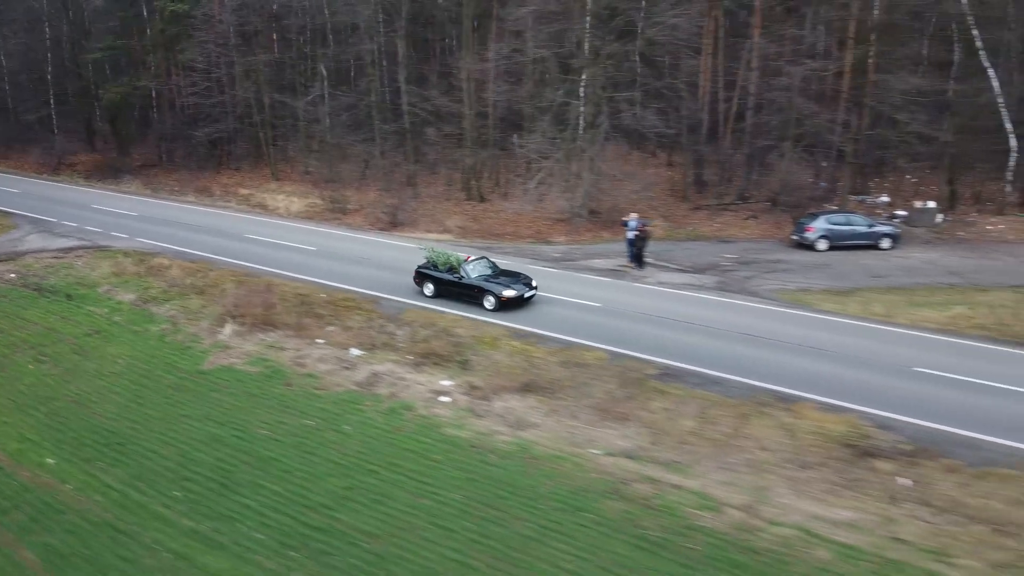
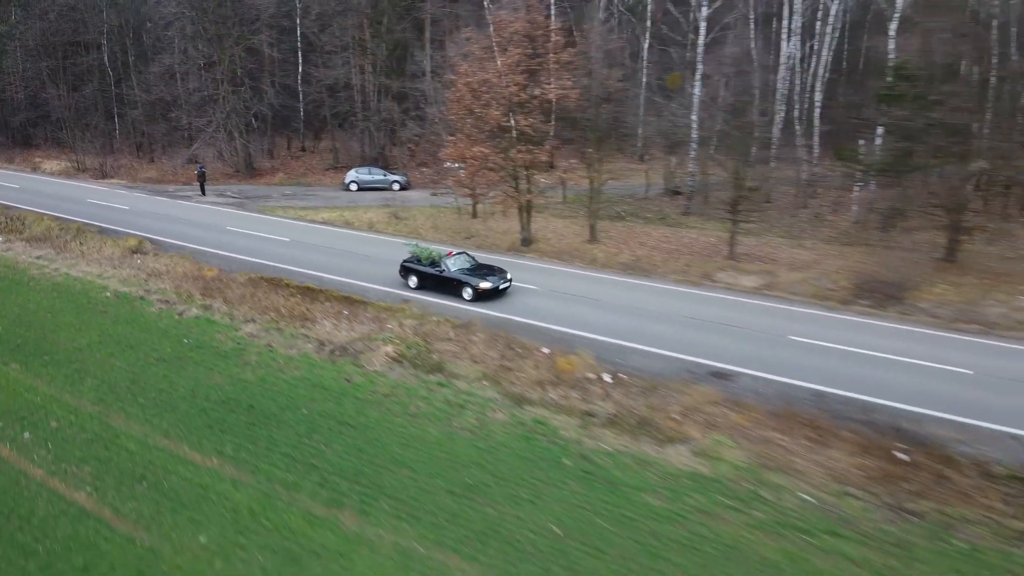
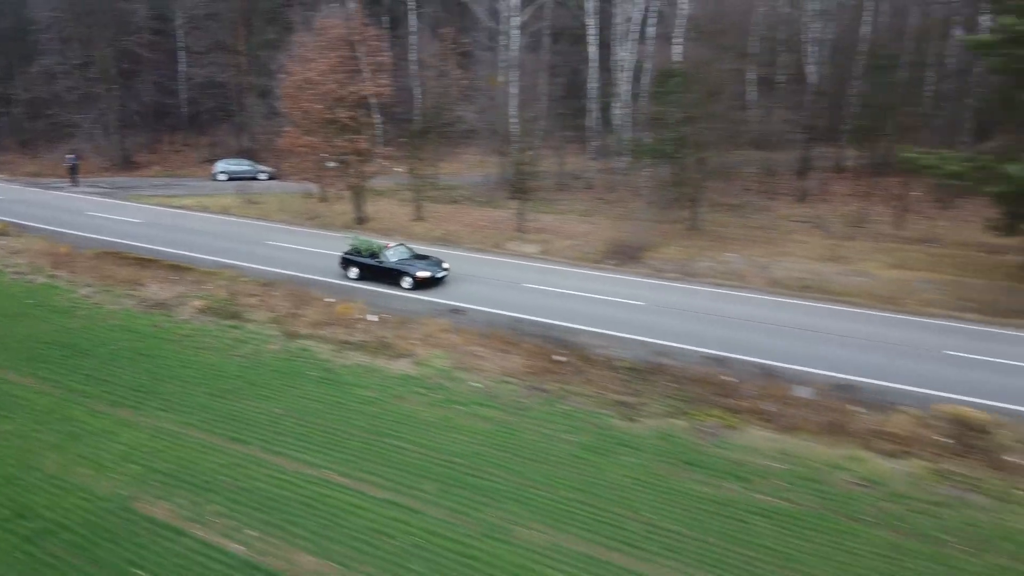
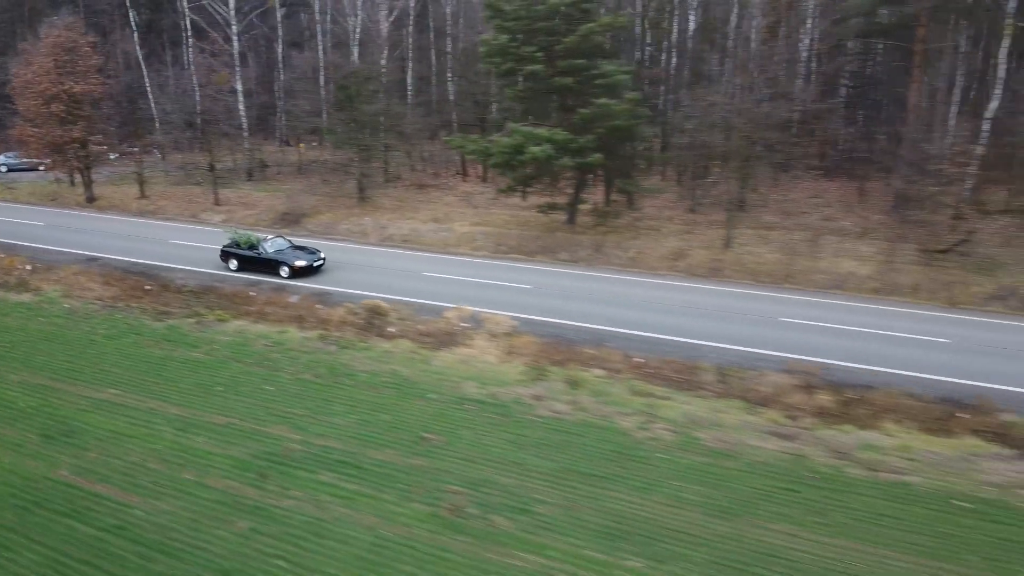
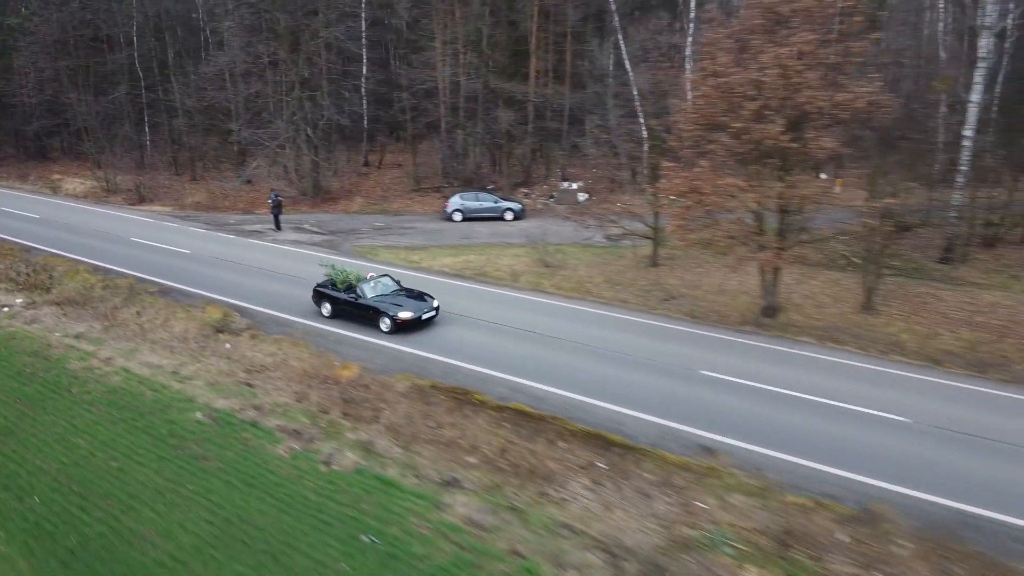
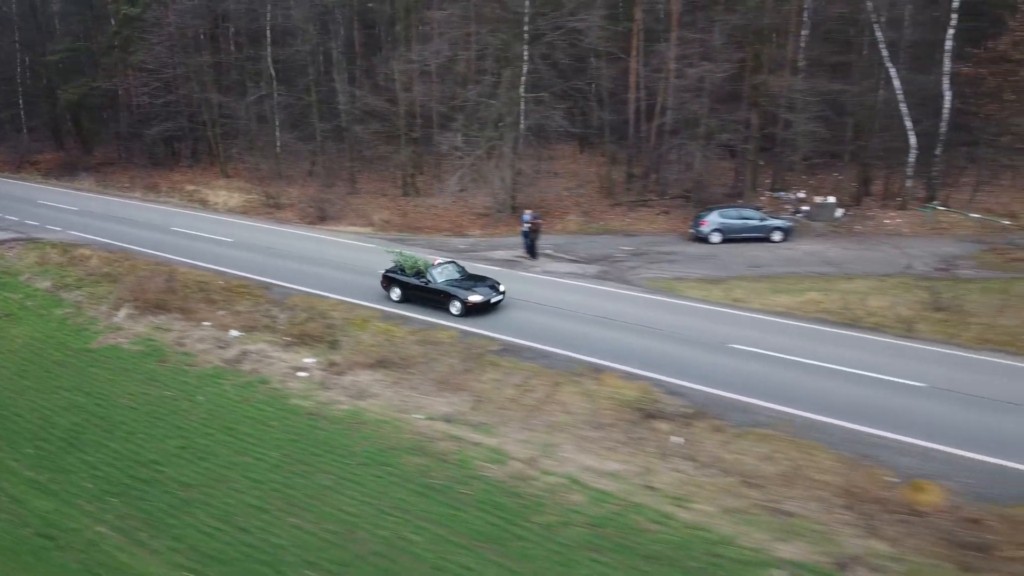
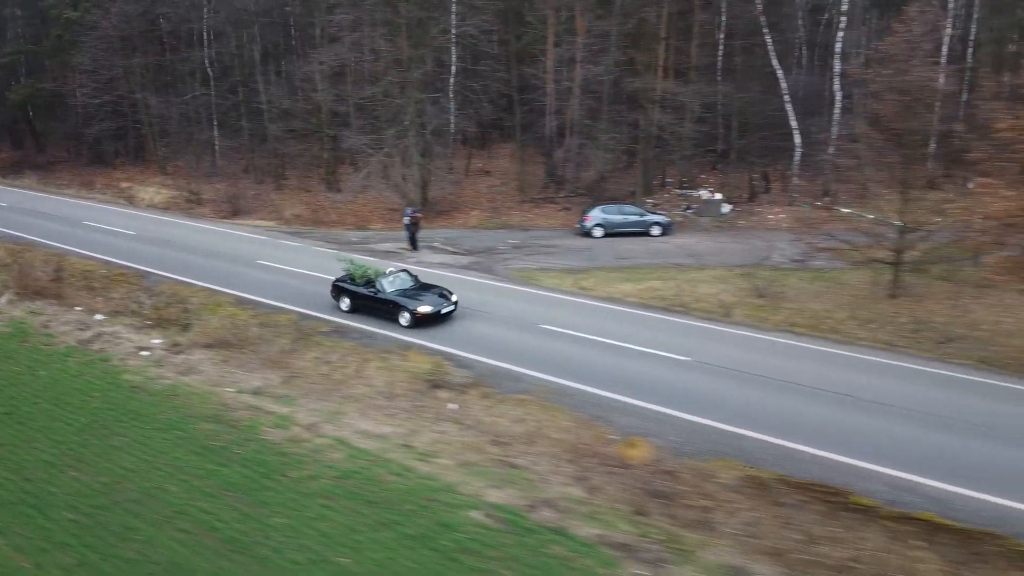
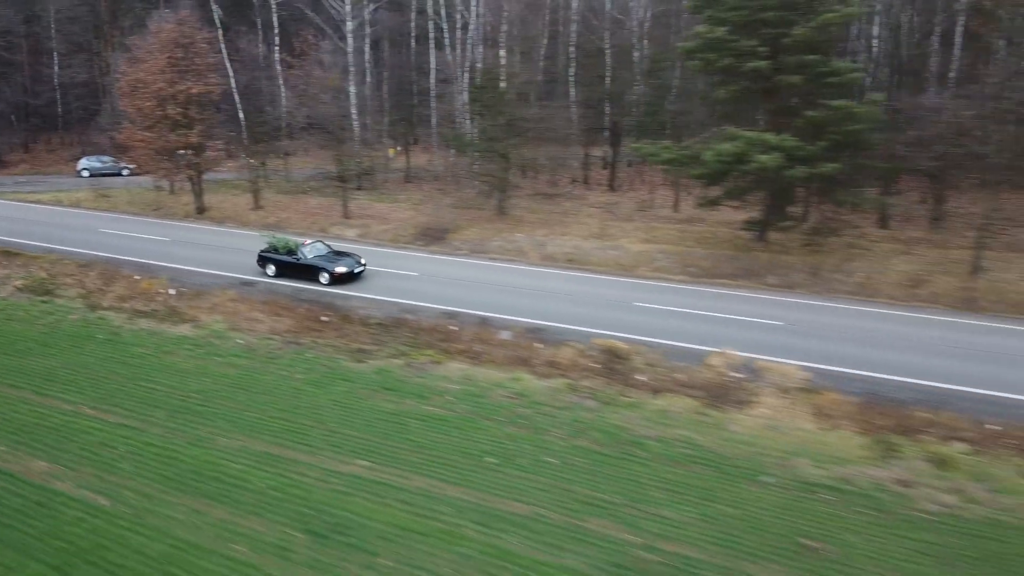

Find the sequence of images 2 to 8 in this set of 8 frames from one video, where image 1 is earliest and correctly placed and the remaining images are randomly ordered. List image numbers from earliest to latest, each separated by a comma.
6, 7, 5, 2, 3, 8, 4
